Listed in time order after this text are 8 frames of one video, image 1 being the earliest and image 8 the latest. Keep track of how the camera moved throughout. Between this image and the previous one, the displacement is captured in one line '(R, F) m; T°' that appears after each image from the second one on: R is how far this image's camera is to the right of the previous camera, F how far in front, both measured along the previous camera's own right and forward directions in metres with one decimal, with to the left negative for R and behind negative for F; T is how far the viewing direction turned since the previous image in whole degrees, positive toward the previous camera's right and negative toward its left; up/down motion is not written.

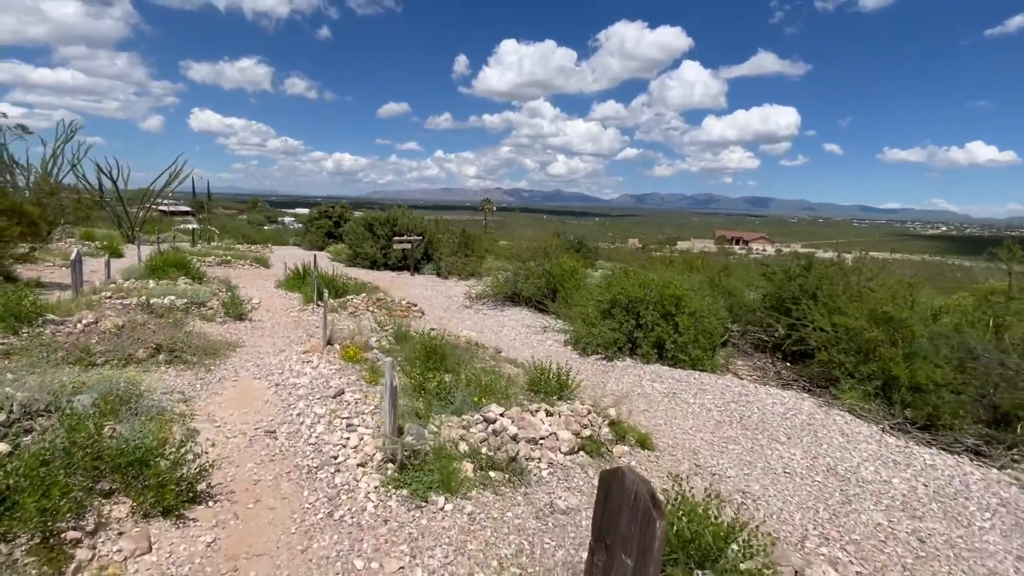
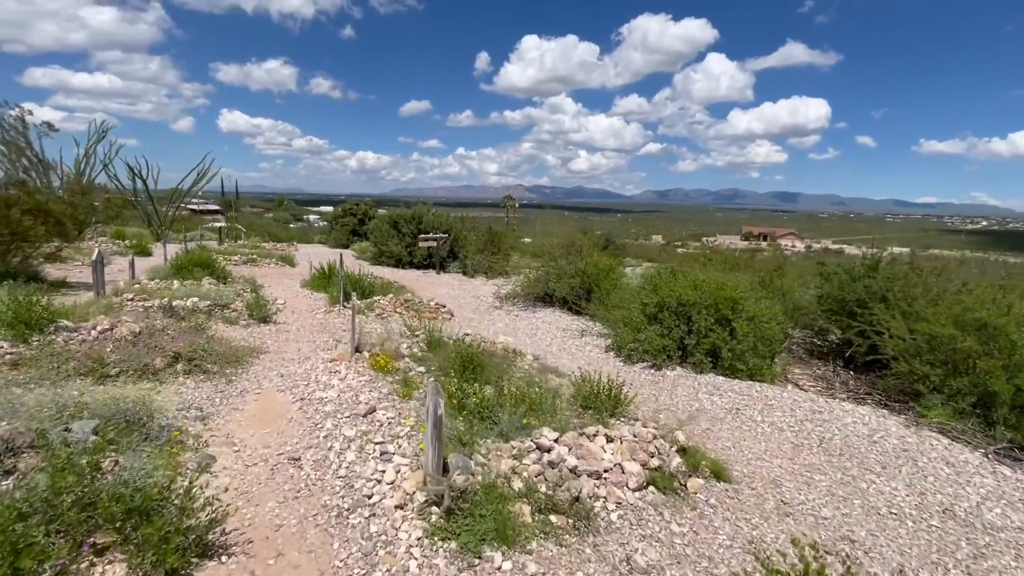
(-0.3, +0.7) m; -3°
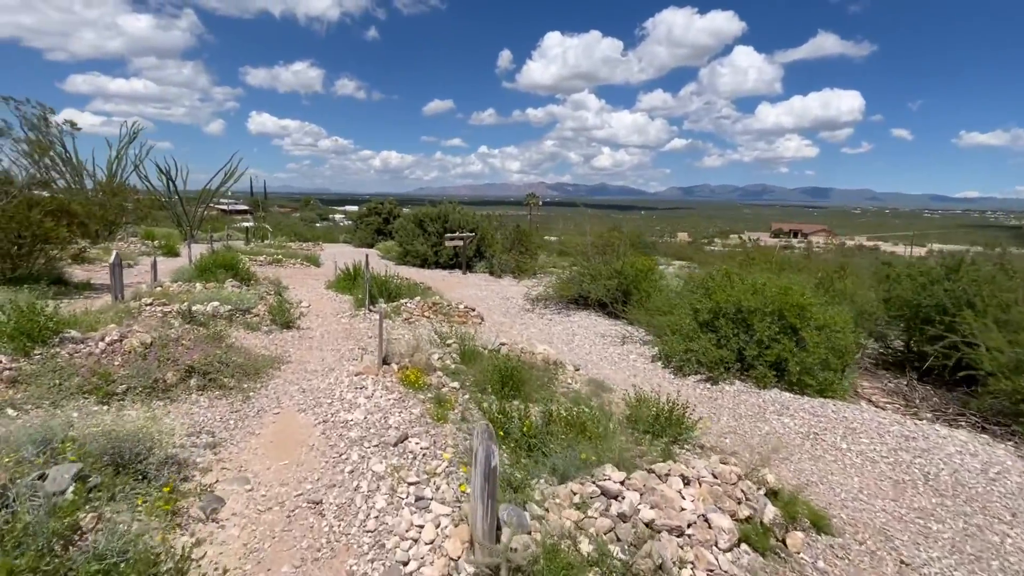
(-0.3, +0.7) m; -3°
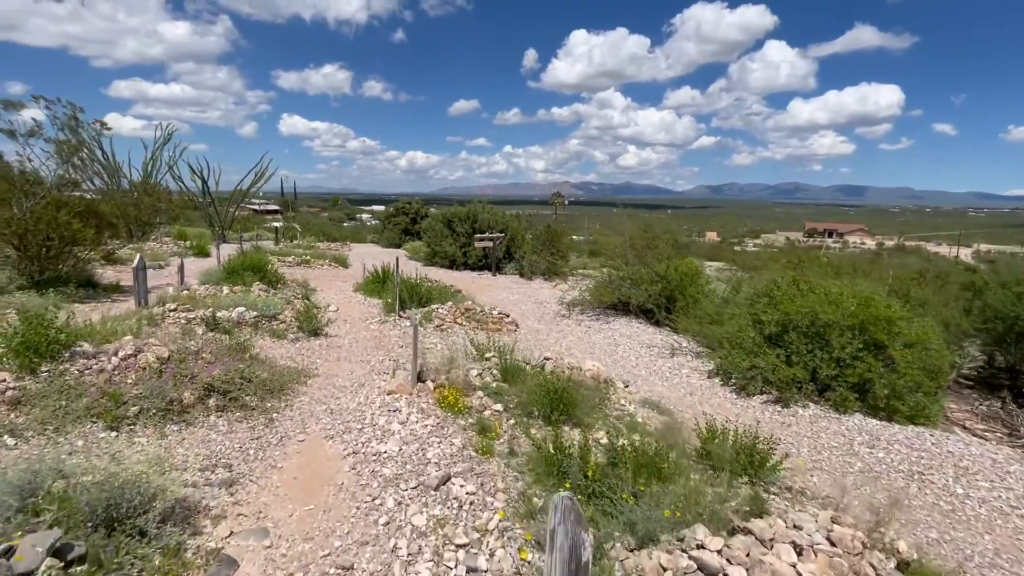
(-0.3, +0.7) m; -3°
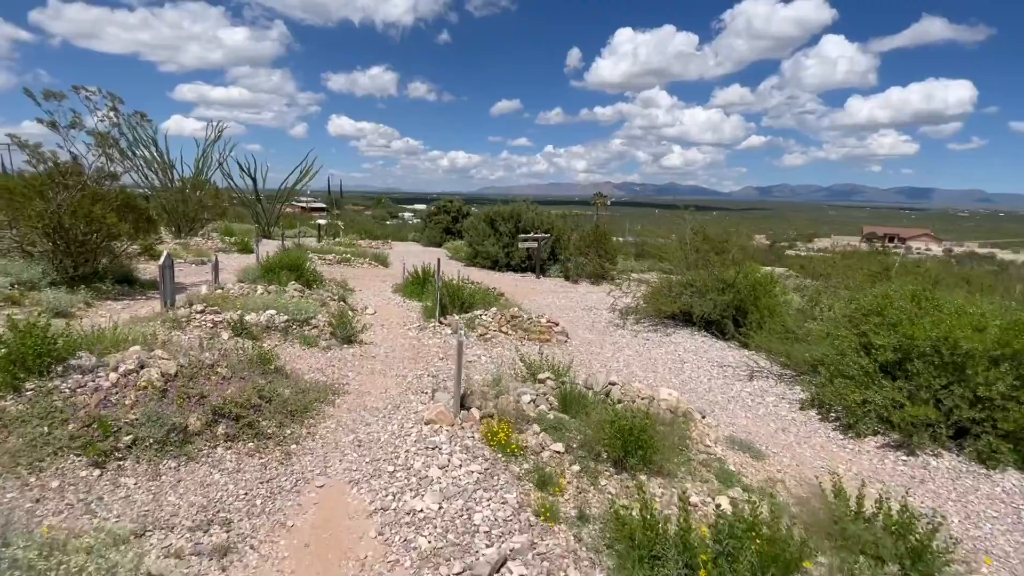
(-0.3, +0.9) m; -5°
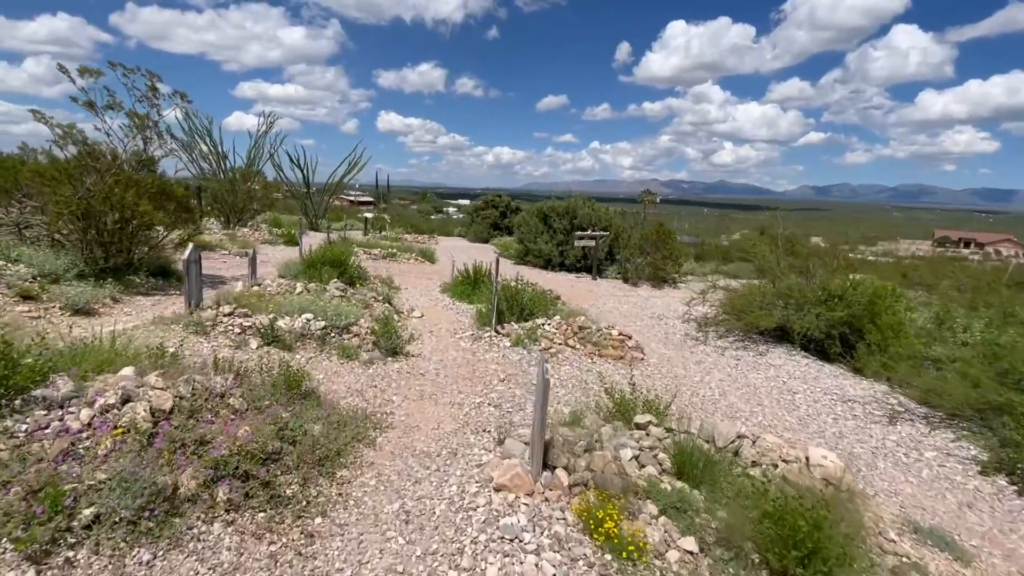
(-0.5, +1.3) m; -5°
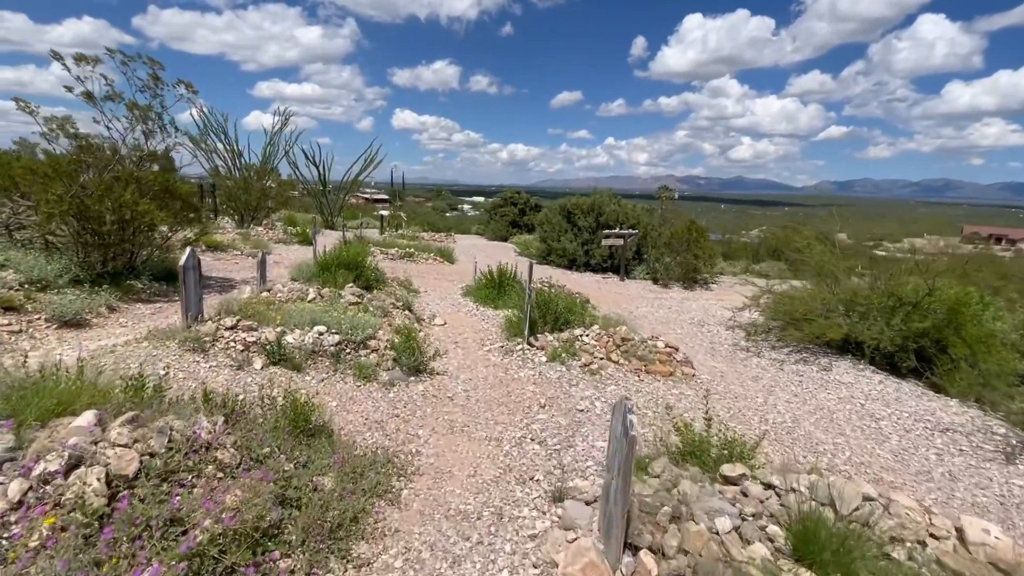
(-0.3, +0.8) m; -2°
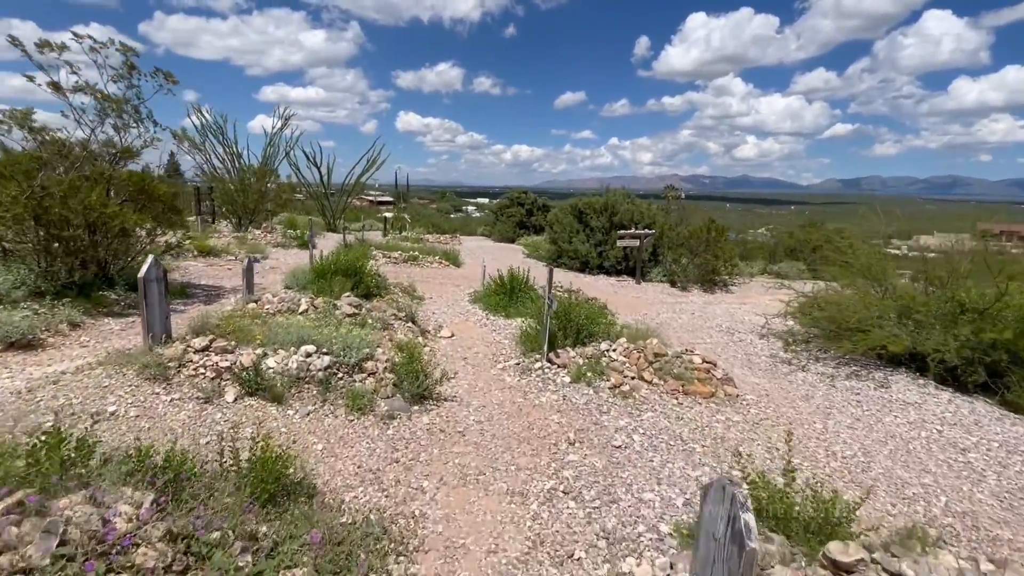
(-0.2, +0.9) m; -1°
